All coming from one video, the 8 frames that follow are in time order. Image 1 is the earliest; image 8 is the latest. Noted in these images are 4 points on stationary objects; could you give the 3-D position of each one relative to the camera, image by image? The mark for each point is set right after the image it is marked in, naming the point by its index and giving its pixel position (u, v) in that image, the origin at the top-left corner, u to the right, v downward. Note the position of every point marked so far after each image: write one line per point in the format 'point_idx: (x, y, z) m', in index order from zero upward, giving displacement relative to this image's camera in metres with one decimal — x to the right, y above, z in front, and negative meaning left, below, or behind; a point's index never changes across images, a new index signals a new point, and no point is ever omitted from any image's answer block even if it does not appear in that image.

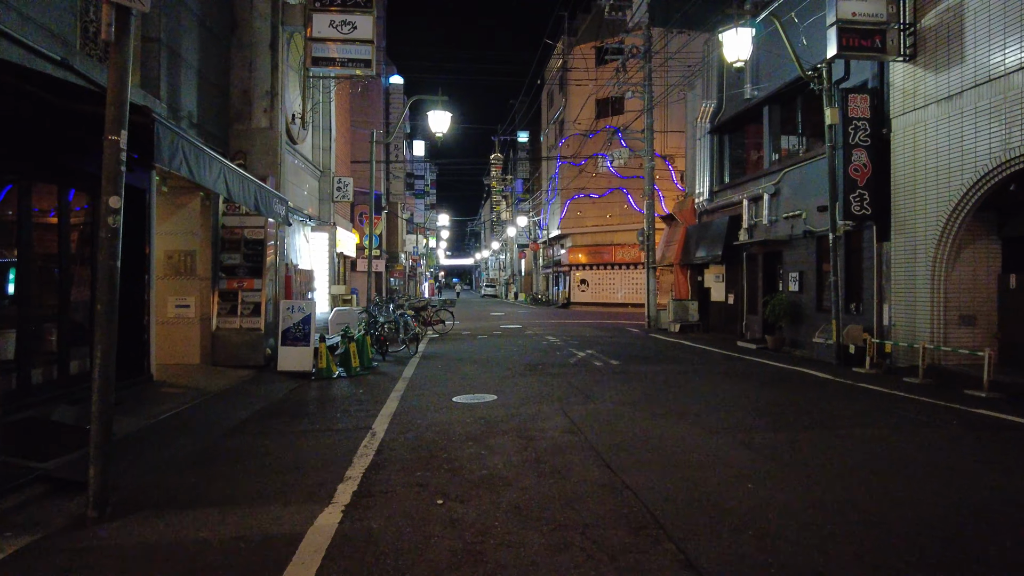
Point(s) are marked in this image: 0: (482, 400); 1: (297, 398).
0: (-0.4, -1.6, +8.0) m
1: (-3.6, -1.8, +9.4) m
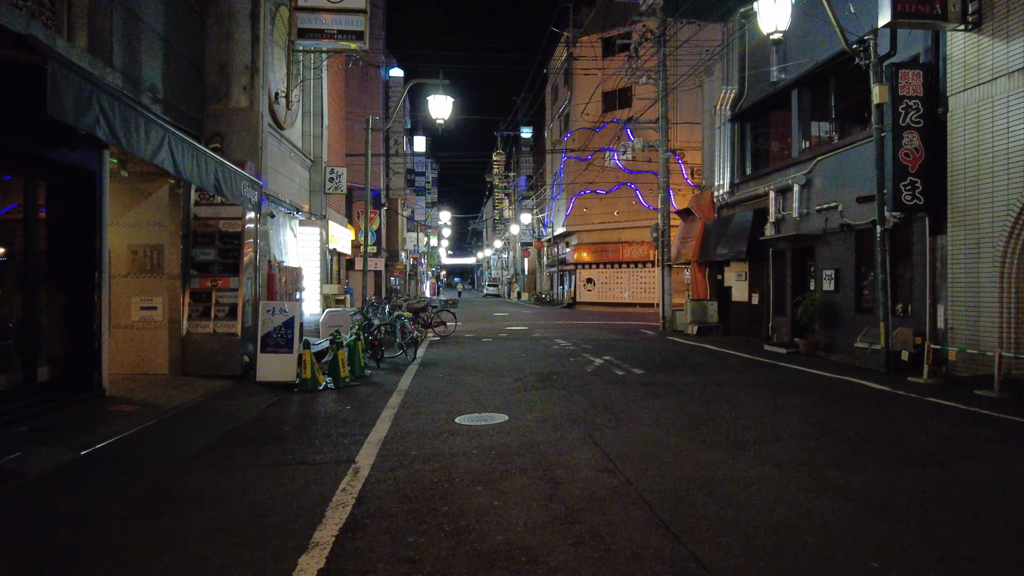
0: (-0.3, -1.6, +6.7) m
1: (-3.4, -1.8, +8.1) m
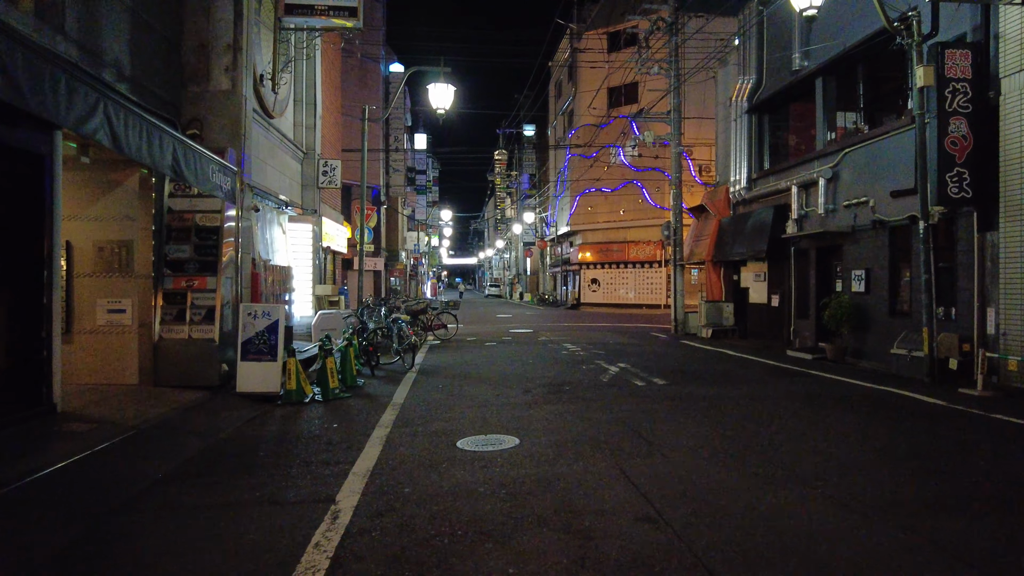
0: (-0.1, -1.6, +5.7) m
1: (-3.3, -1.8, +7.1) m
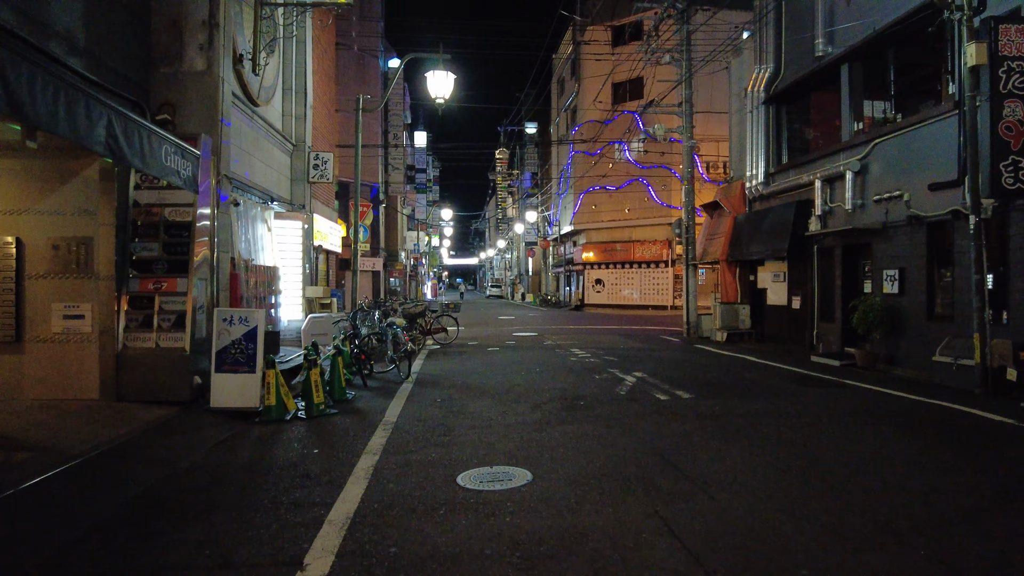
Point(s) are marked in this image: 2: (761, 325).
0: (0.0, -1.6, +4.7) m
1: (-3.2, -1.9, +6.1) m
2: (+7.7, -1.1, +17.6) m
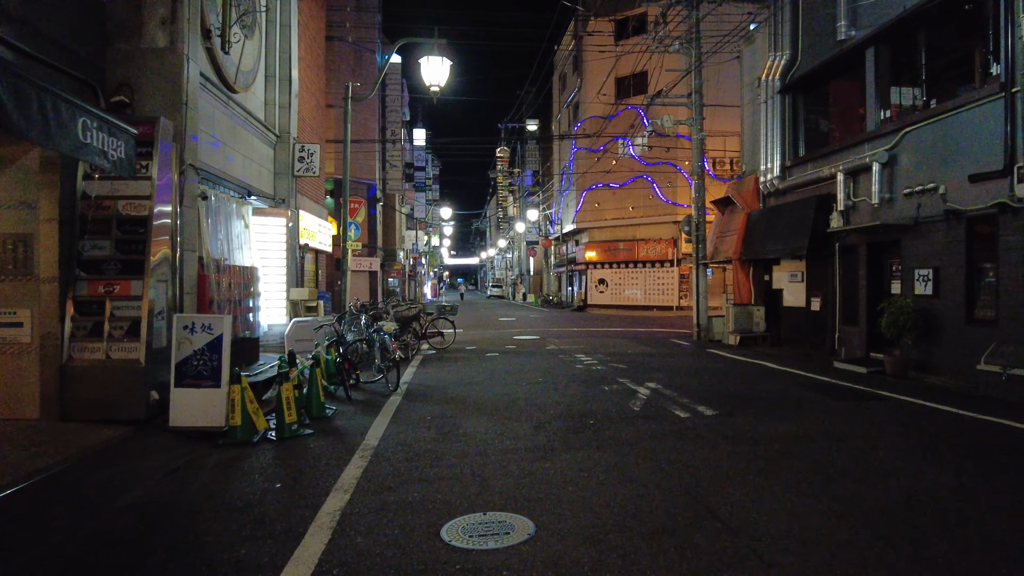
0: (-0.1, -1.7, +3.7) m
1: (-3.2, -1.9, +5.2) m
2: (+7.7, -1.2, +16.6) m
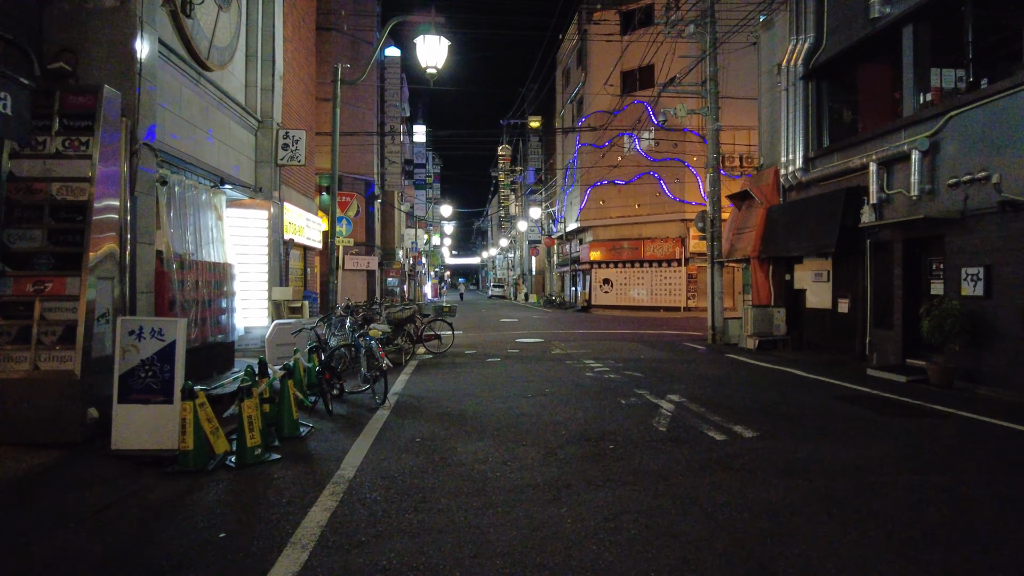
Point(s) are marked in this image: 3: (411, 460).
0: (0.0, -1.7, +2.6) m
1: (-3.1, -1.9, +4.1) m
2: (+7.8, -1.2, +15.5) m
3: (-1.0, -1.7, +5.7) m
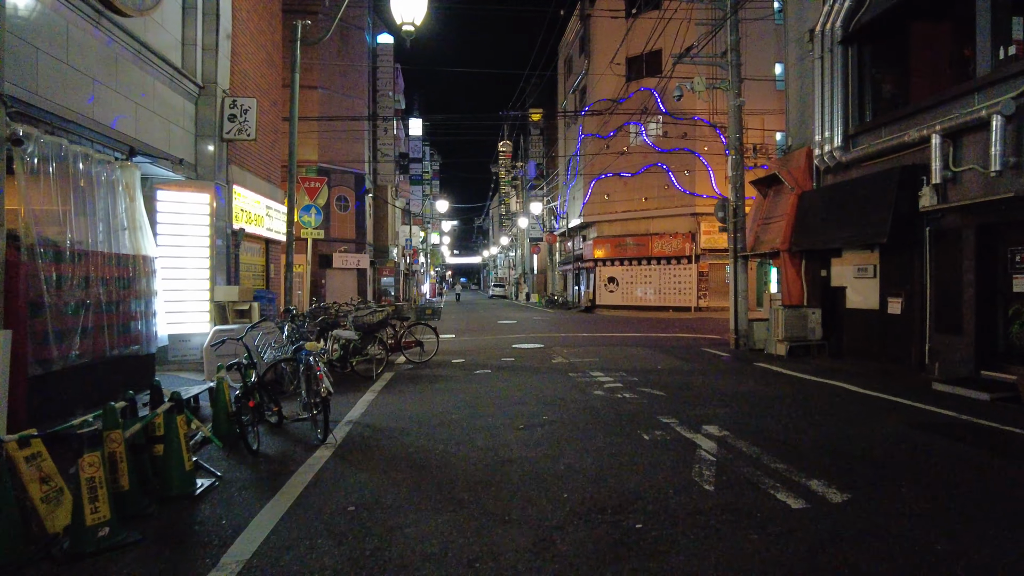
0: (-0.2, -1.6, +0.6) m
1: (-3.3, -1.9, +2.1) m
2: (+7.7, -1.1, +13.4) m
3: (-1.2, -1.7, +3.7) m
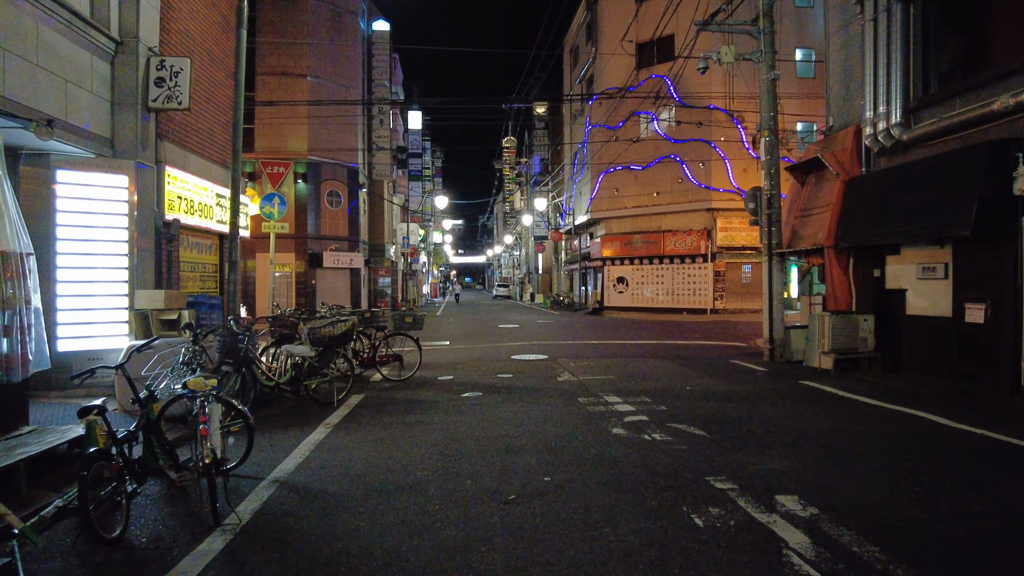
0: (-0.4, -1.7, -1.4) m
1: (-3.5, -2.0, +0.1) m
2: (+7.6, -1.2, +11.3) m
3: (-1.3, -1.7, +1.7) m
